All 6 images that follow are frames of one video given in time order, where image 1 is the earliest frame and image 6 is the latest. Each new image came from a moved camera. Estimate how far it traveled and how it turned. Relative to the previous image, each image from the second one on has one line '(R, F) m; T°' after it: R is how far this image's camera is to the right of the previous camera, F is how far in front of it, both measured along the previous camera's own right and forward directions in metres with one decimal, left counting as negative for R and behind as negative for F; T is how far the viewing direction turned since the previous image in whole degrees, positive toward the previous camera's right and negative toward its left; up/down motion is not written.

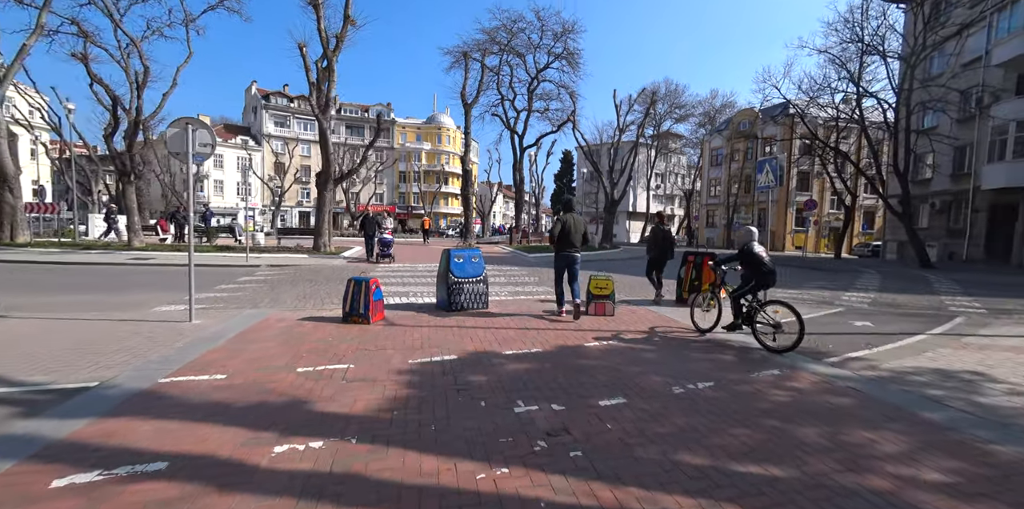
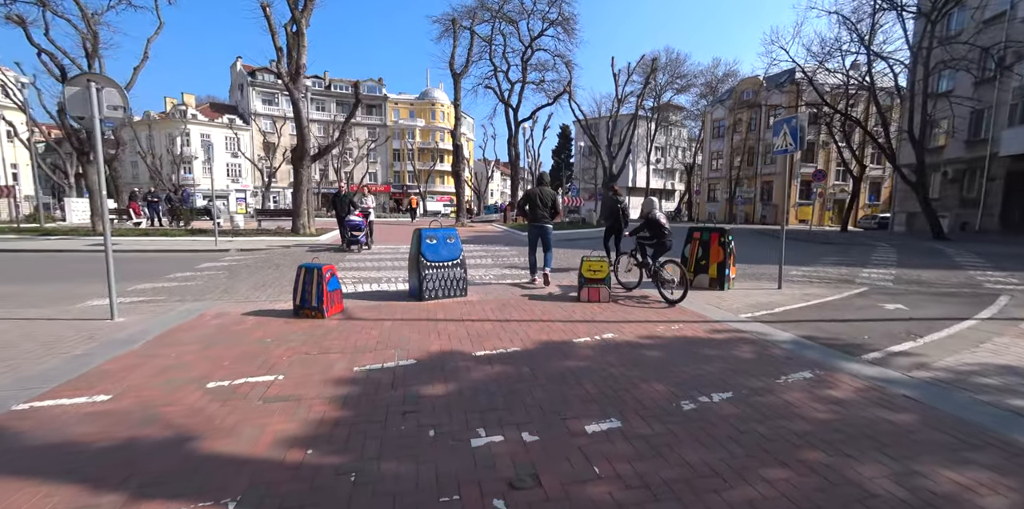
(+0.3, +1.2) m; 0°
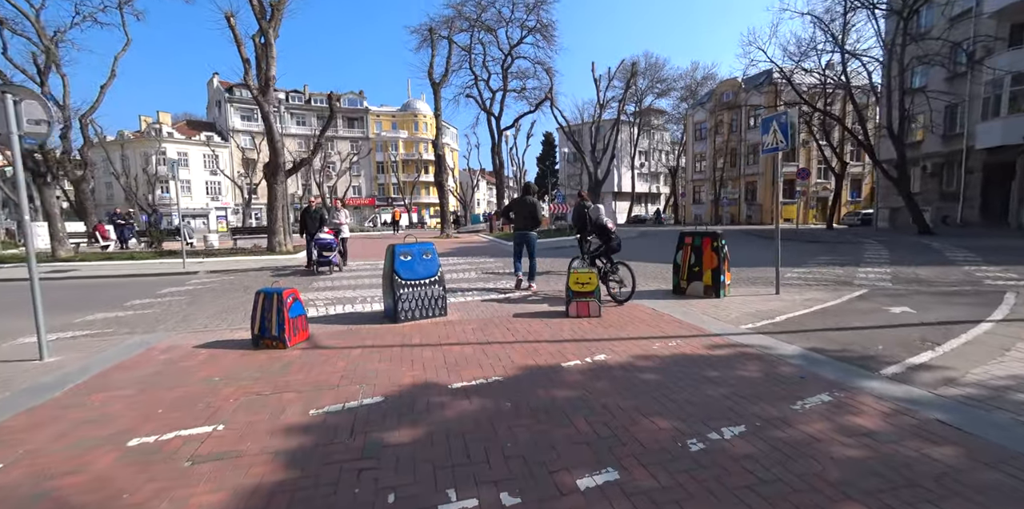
(+0.1, +0.6) m; +1°
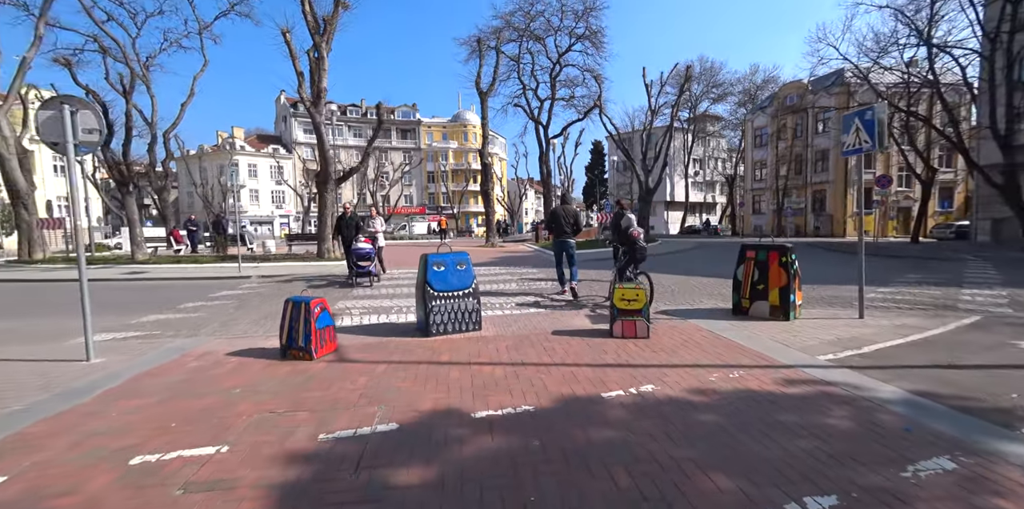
(+0.1, +0.5) m; -6°
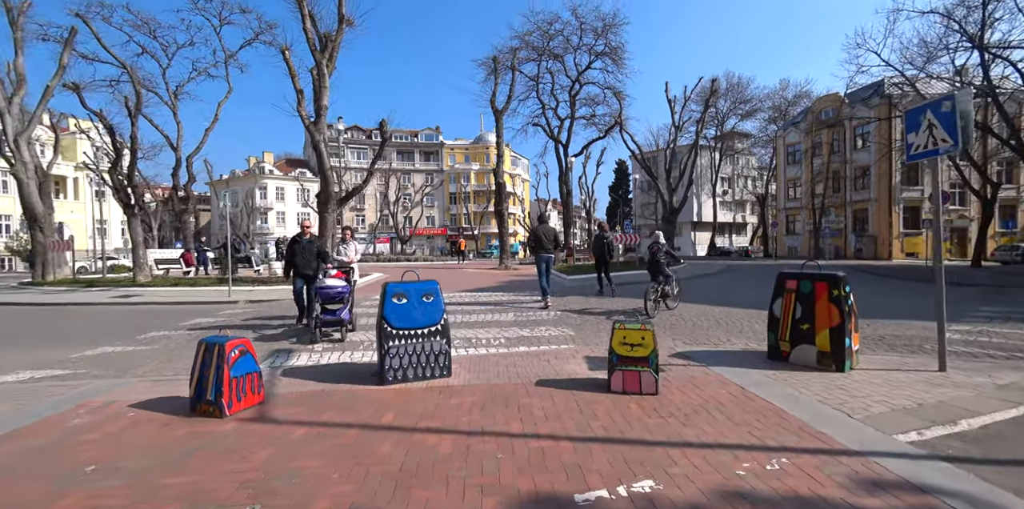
(+0.6, +1.3) m; -3°
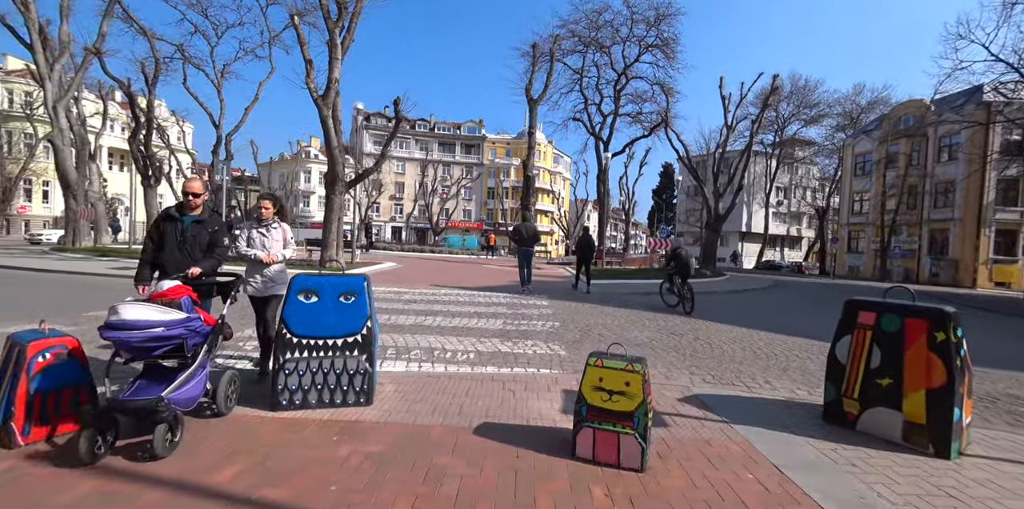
(+0.8, +1.7) m; -5°
